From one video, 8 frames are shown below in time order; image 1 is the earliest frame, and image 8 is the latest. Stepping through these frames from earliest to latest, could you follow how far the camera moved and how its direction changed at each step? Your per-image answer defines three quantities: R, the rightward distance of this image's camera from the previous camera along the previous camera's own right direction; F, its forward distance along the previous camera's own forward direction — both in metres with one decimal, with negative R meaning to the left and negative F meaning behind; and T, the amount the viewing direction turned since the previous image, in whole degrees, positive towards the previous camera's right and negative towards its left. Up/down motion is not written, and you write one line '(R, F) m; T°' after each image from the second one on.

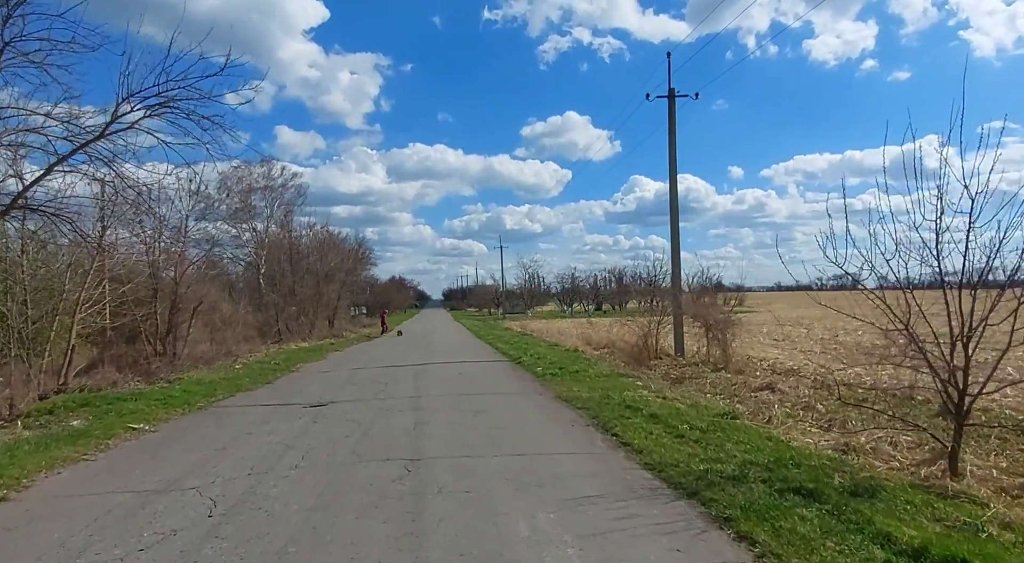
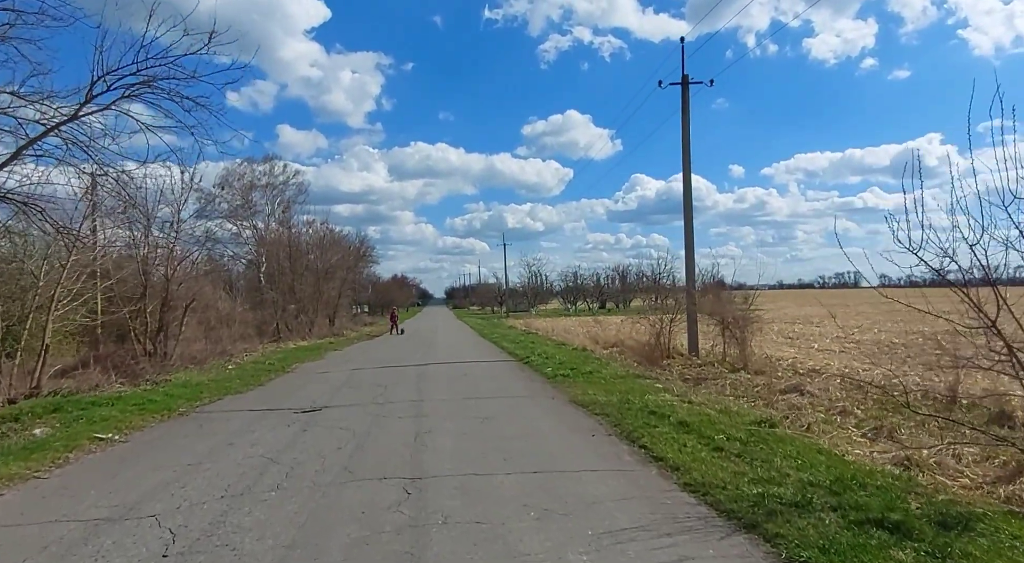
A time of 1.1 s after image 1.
(-0.1, +1.0) m; 0°
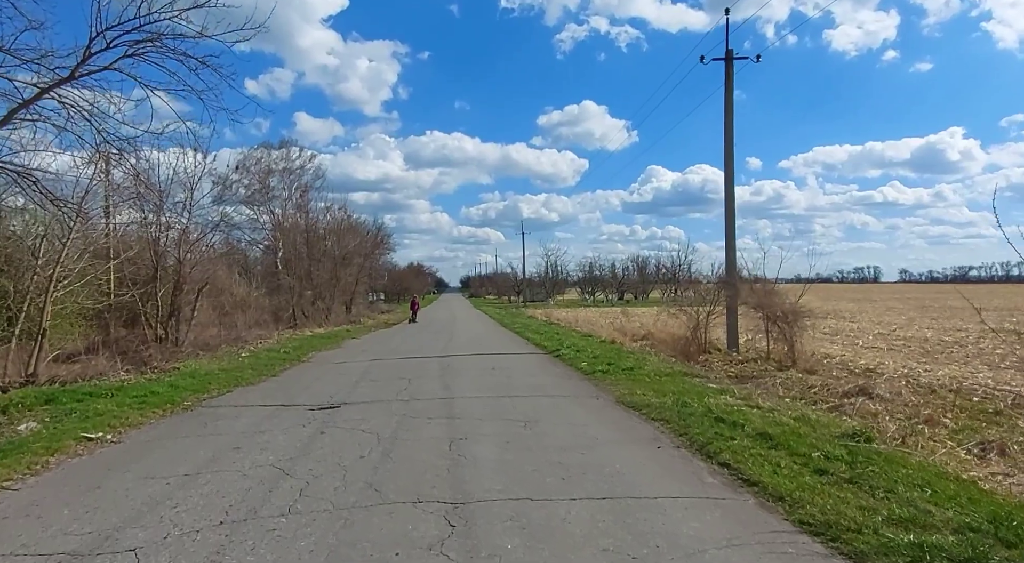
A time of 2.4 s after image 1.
(-0.4, +1.2) m; -1°
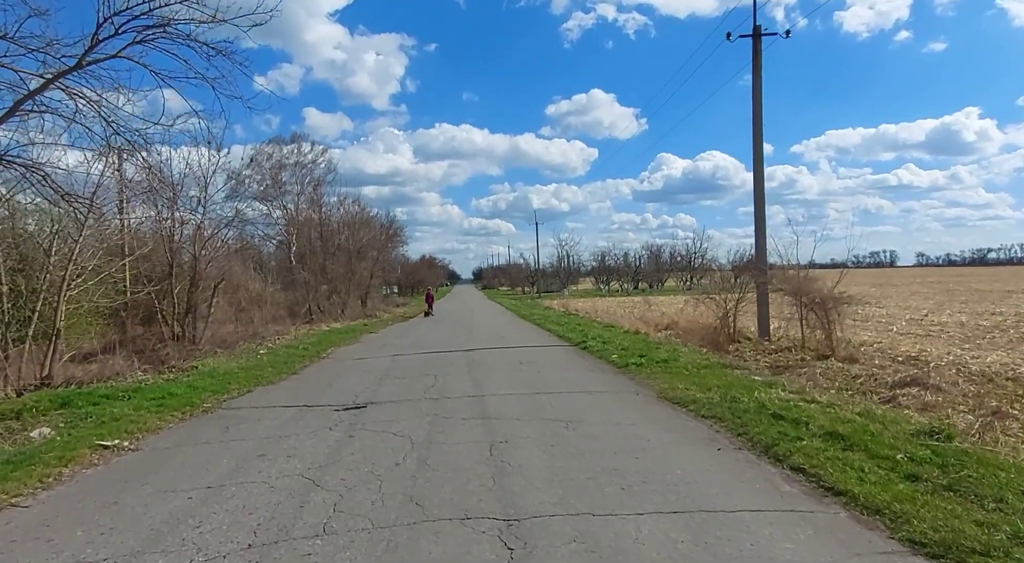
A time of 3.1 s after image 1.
(-0.3, +0.6) m; -1°
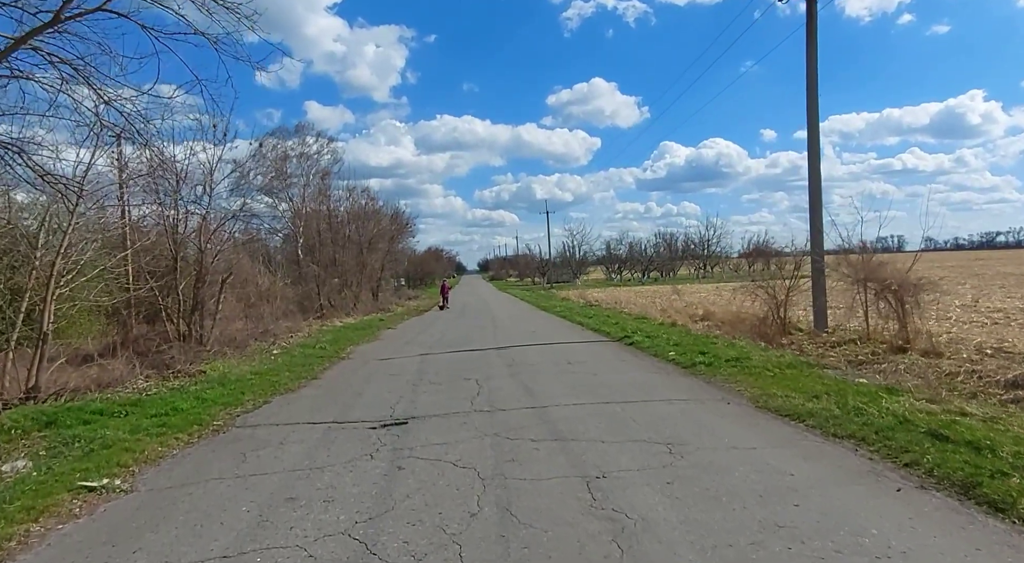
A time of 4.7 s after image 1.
(-0.7, +1.6) m; 0°
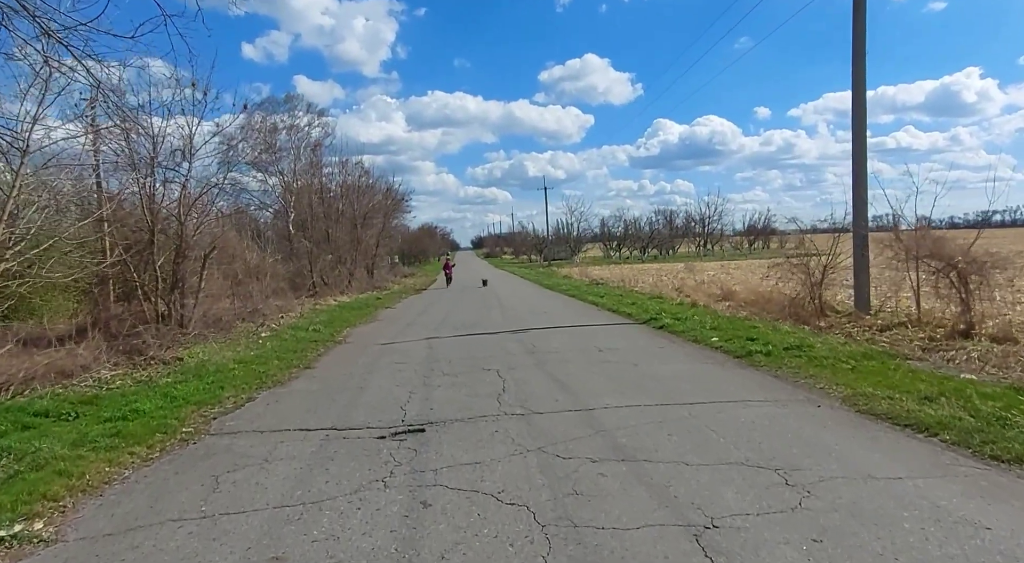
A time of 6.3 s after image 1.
(-0.5, +1.6) m; +1°
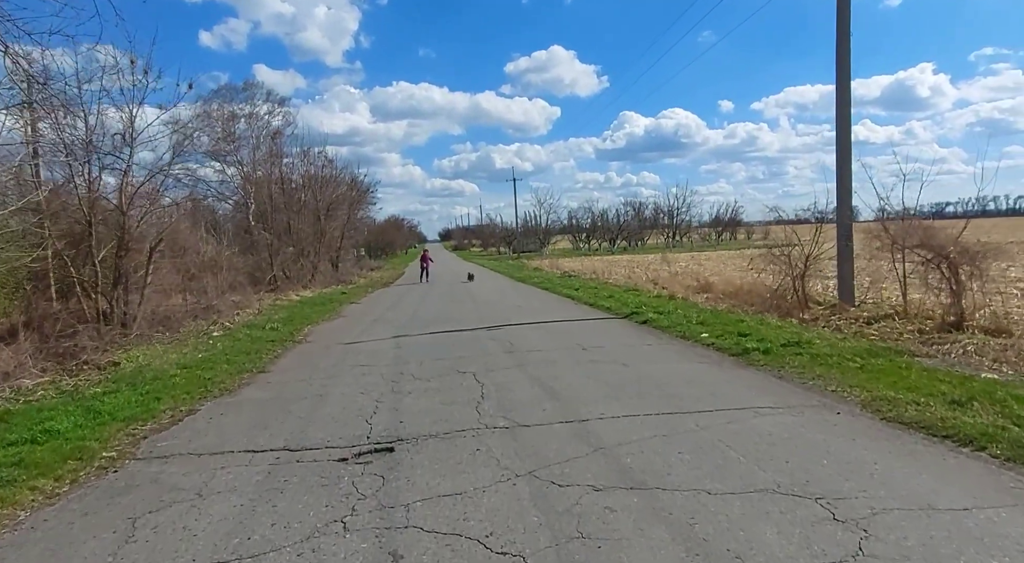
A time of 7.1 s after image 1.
(-0.1, +0.9) m; +3°
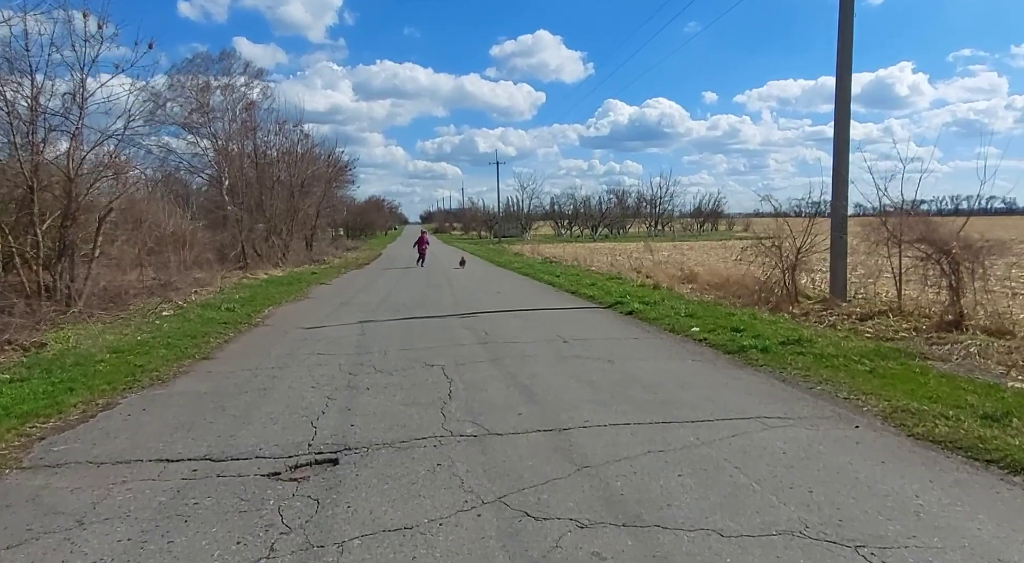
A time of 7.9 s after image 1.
(0.0, +0.9) m; +2°
